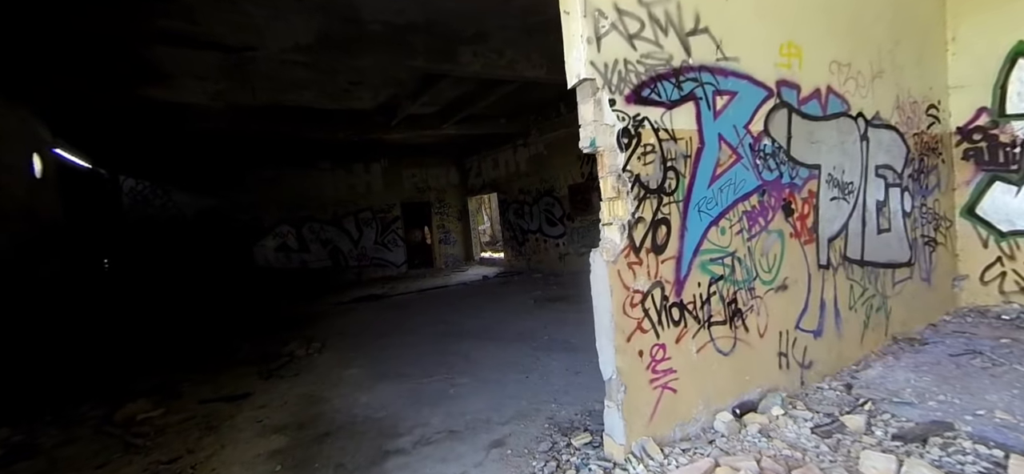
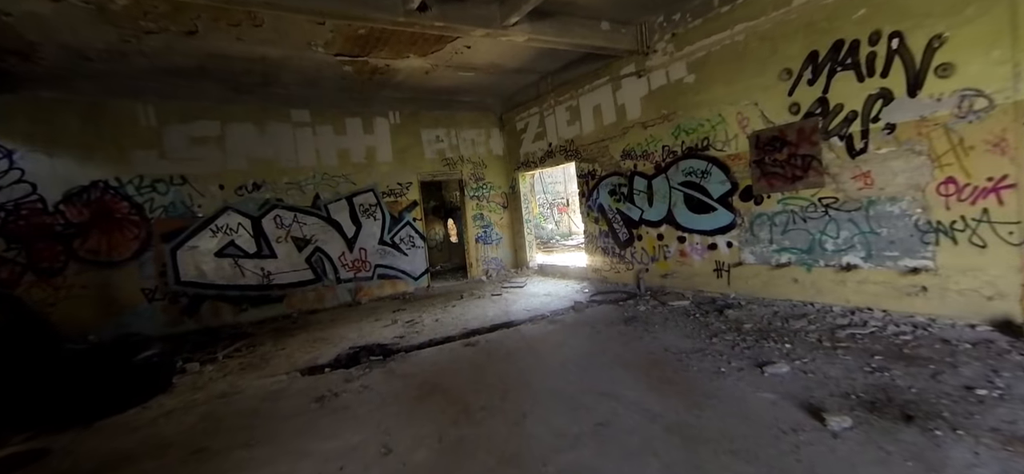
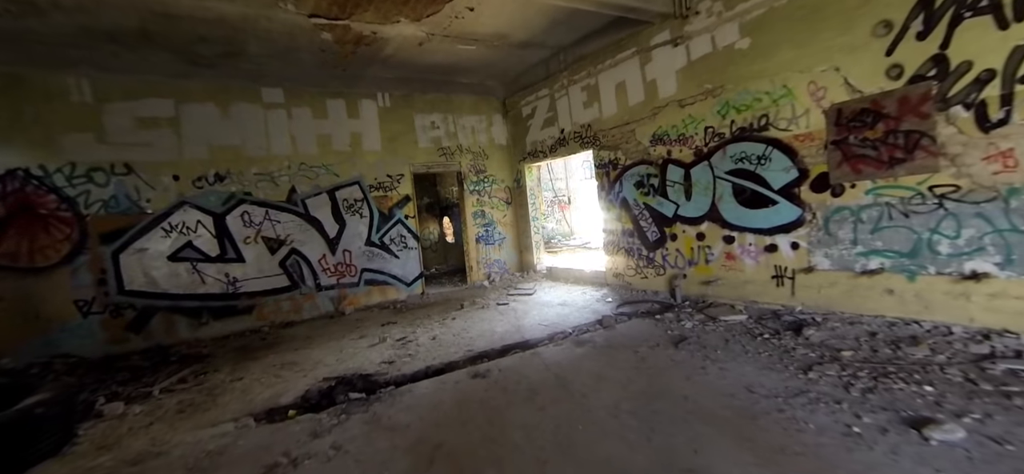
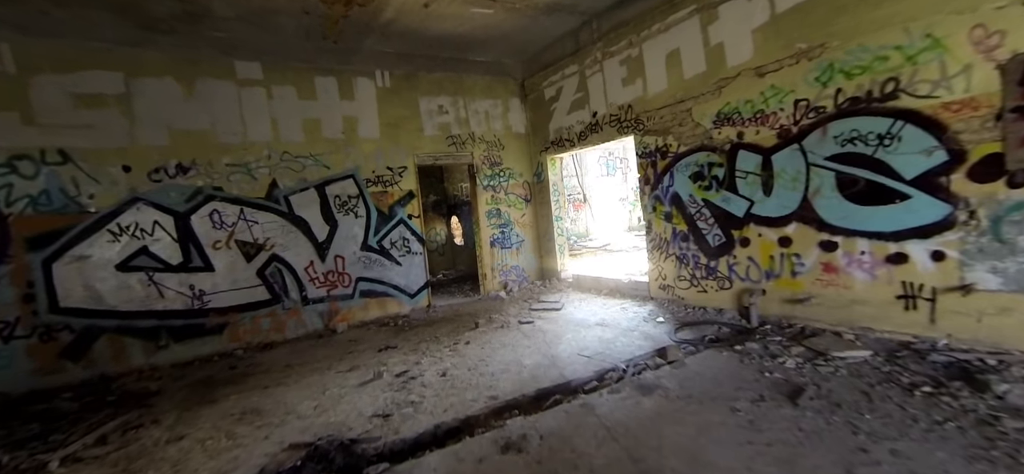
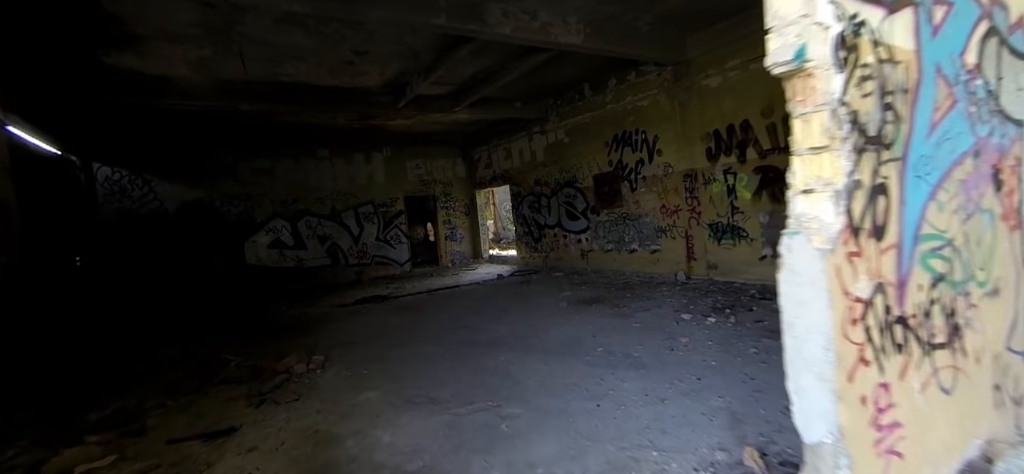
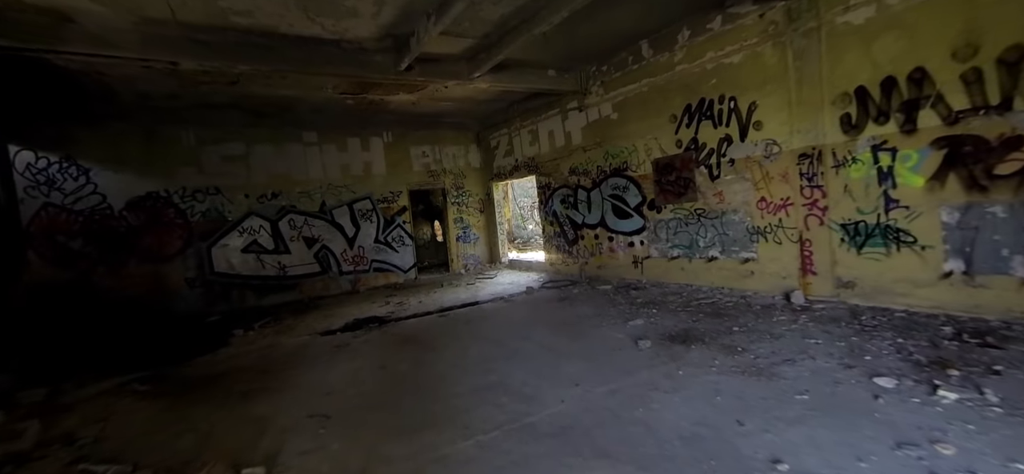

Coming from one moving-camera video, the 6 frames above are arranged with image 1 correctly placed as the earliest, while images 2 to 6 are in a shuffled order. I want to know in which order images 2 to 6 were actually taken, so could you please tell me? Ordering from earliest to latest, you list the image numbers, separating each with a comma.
5, 6, 2, 3, 4
